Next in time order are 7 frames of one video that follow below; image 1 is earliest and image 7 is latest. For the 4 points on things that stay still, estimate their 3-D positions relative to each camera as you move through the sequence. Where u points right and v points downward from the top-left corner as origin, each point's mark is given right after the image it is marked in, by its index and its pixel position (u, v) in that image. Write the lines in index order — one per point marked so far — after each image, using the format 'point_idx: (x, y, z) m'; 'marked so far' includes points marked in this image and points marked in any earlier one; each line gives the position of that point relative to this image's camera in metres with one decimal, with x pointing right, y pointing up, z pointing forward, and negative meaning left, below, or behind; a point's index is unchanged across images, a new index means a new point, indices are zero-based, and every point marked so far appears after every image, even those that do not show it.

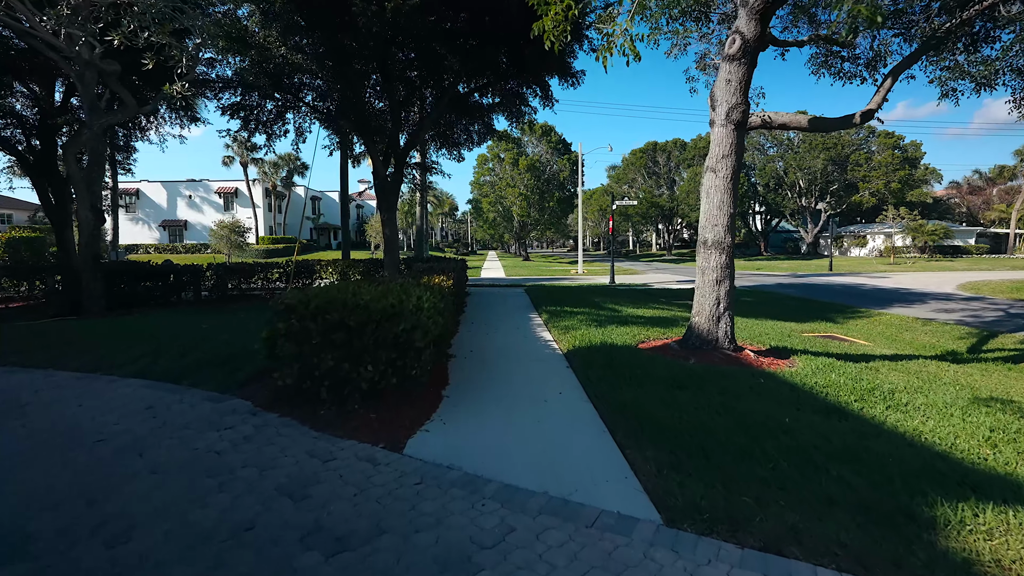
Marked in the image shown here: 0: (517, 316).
0: (0.0, -0.3, +10.6) m
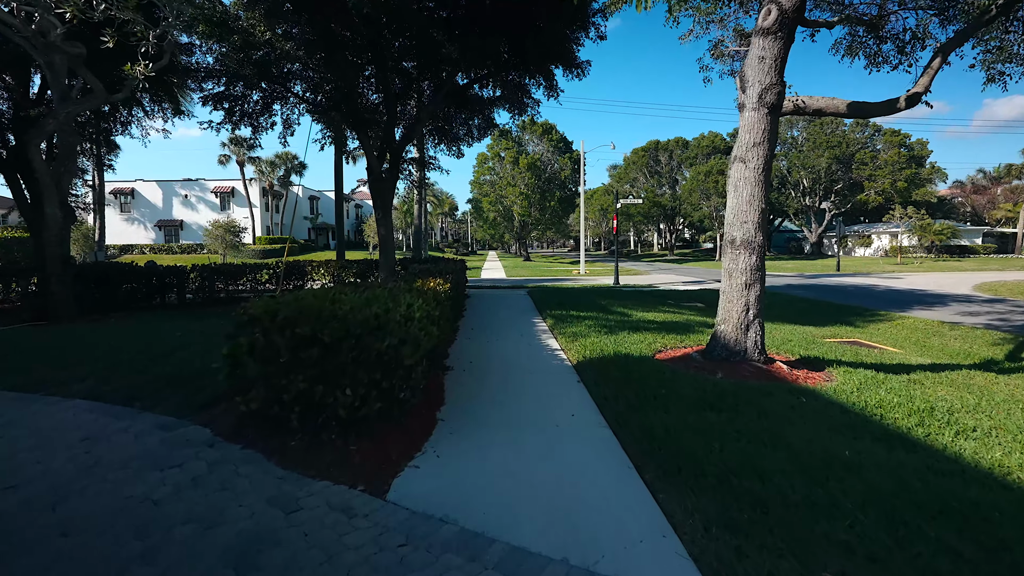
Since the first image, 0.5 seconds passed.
0: (+0.1, -0.3, +9.9) m
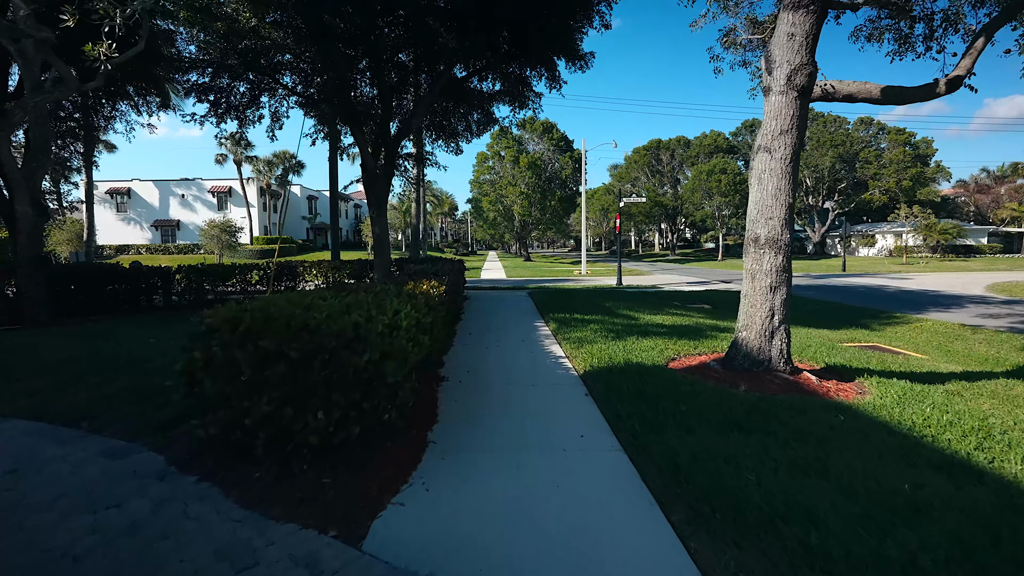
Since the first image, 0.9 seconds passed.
0: (+0.1, -0.4, +9.3) m
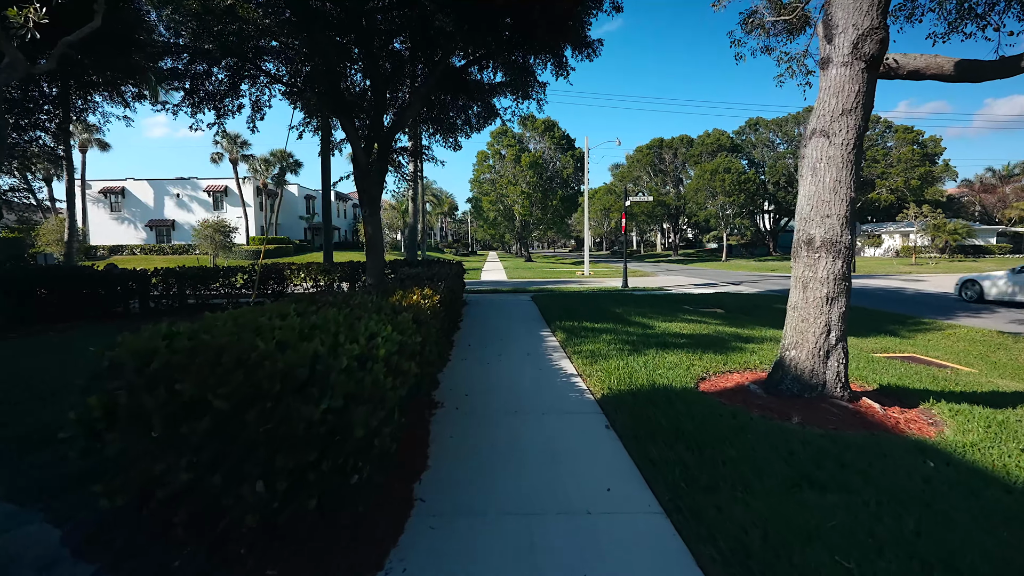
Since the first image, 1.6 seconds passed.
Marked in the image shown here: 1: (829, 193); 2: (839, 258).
0: (+0.1, -0.4, +8.4) m
1: (+1.4, +0.4, +4.4) m
2: (+1.4, +0.1, +4.4) m
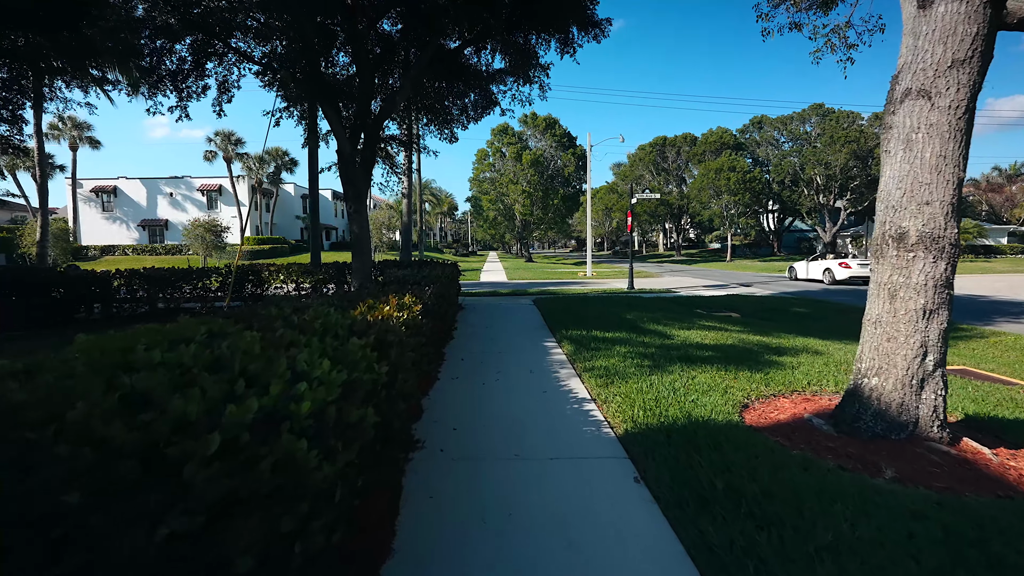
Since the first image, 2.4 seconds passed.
0: (+0.1, -0.4, +7.4) m
1: (+1.4, +0.4, +3.3) m
2: (+1.4, +0.1, +3.3) m
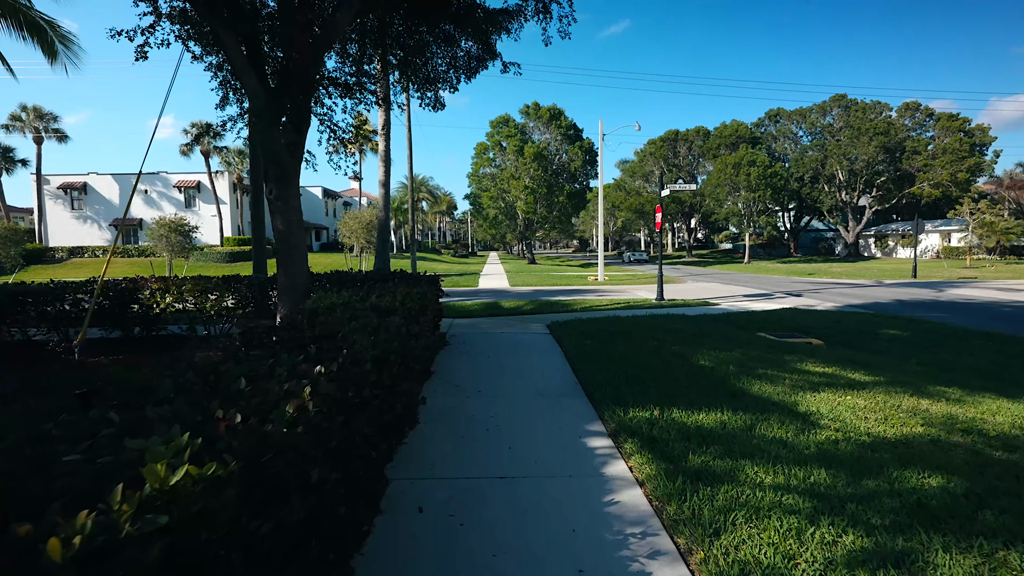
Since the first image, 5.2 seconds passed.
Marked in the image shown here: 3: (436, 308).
0: (+0.2, -0.6, +3.7) m
1: (+1.4, +0.2, -0.4) m
2: (+1.5, -0.1, -0.4) m
3: (-0.5, -0.1, +6.6) m
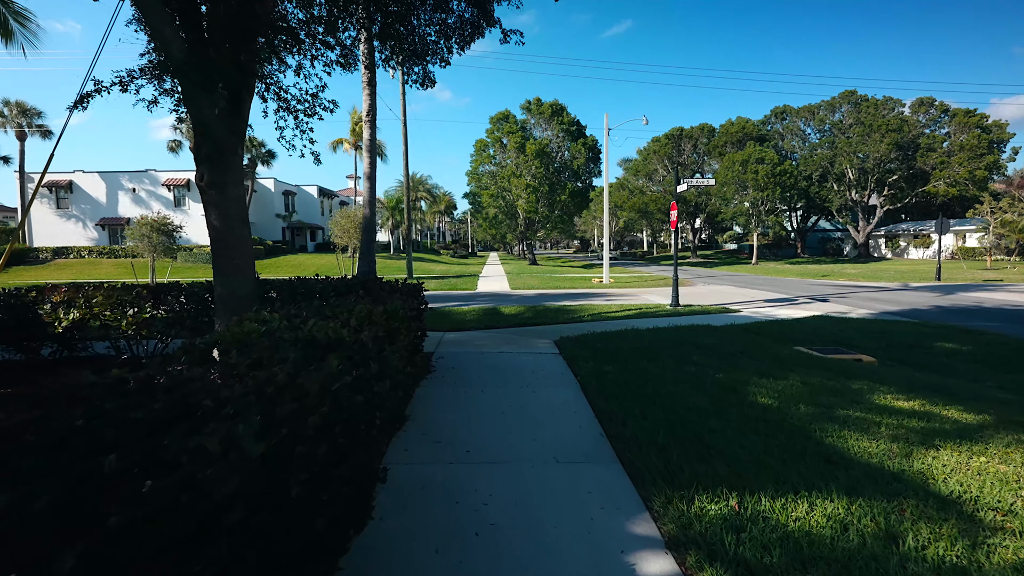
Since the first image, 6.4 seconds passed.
0: (+0.2, -0.7, +2.1) m
1: (+1.4, +0.1, -2.0) m
2: (+1.5, -0.2, -2.0) m
3: (-0.5, -0.2, +5.0) m
